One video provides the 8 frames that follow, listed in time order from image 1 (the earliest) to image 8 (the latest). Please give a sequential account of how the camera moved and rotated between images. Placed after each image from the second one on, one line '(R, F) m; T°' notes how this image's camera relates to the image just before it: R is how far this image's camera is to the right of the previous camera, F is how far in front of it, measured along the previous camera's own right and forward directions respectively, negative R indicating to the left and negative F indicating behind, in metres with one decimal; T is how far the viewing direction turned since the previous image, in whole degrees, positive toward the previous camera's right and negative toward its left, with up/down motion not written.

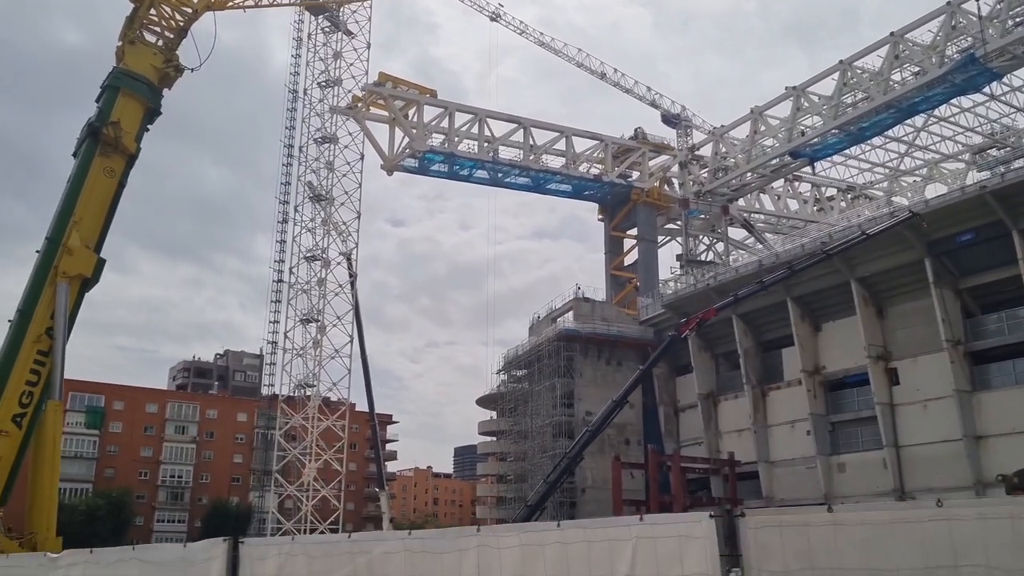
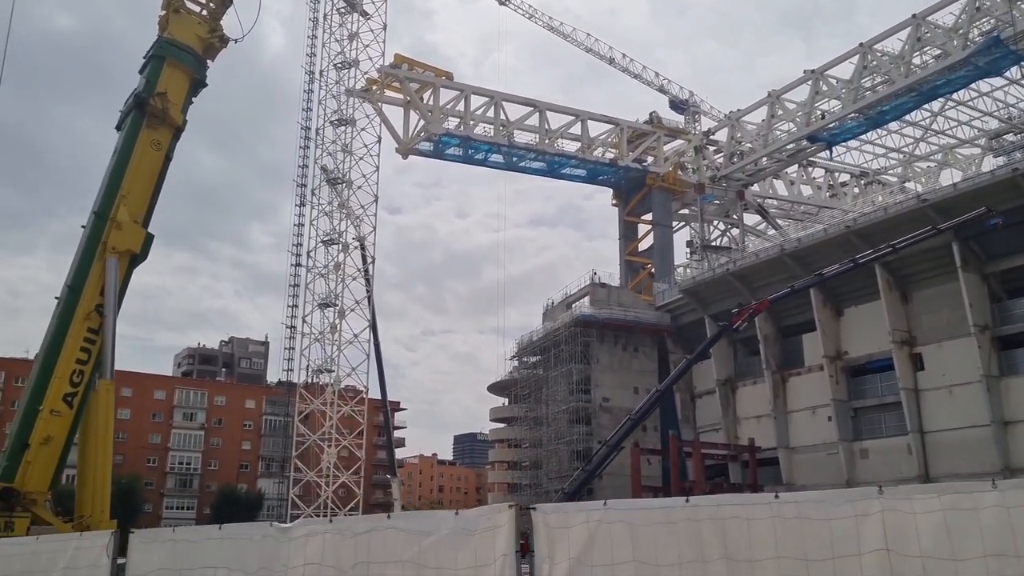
(-0.8, +0.4) m; 0°
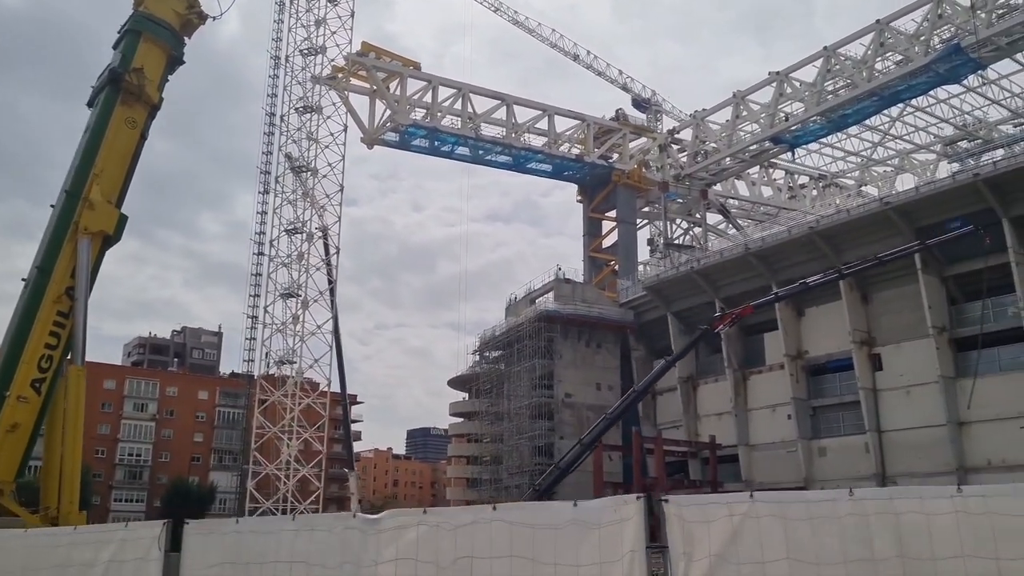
(-0.4, +0.2) m; +3°
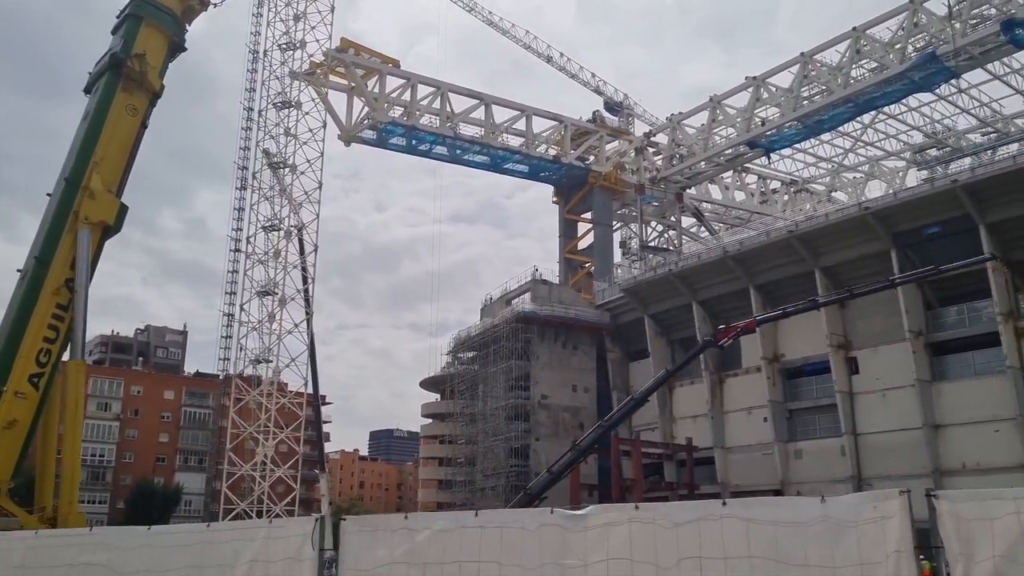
(-0.6, +0.2) m; +2°
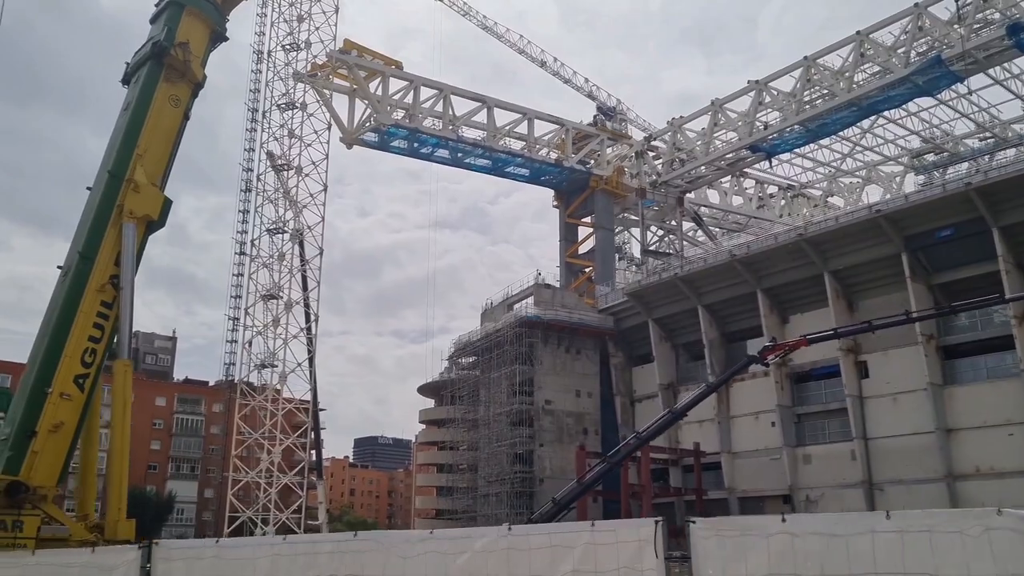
(-0.9, +0.4) m; +1°
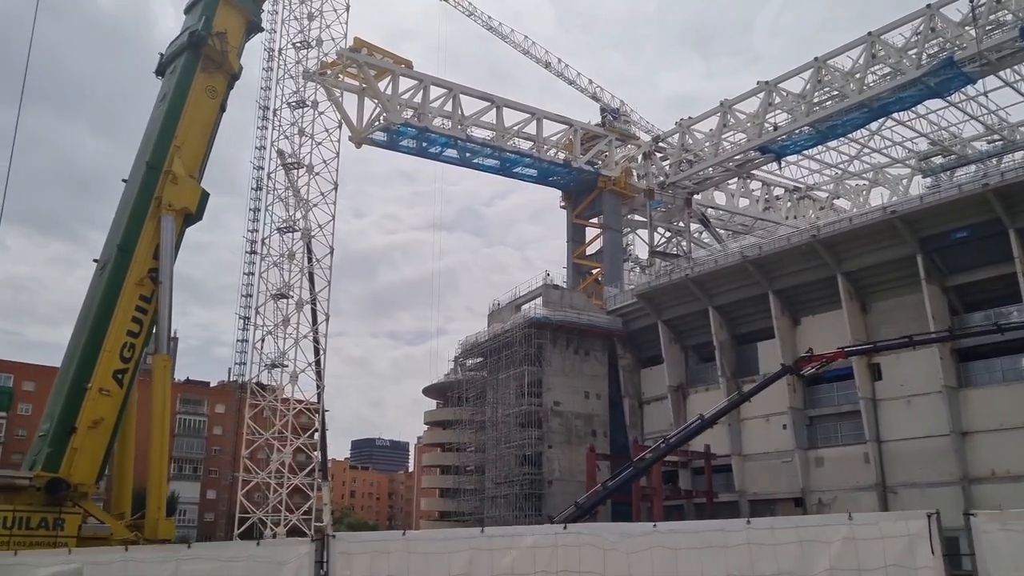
(-0.5, +0.2) m; 0°
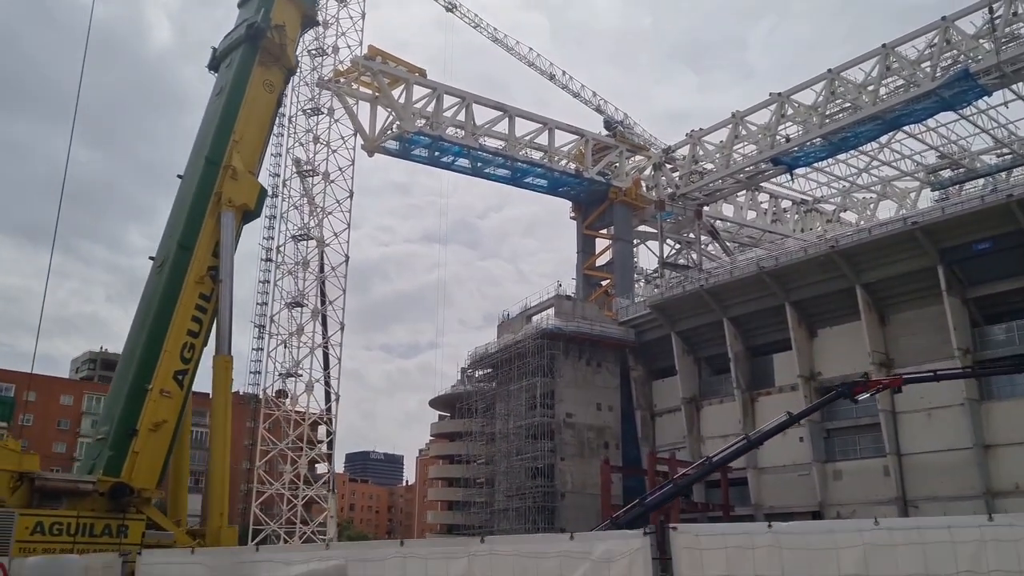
(-0.8, +0.3) m; 0°
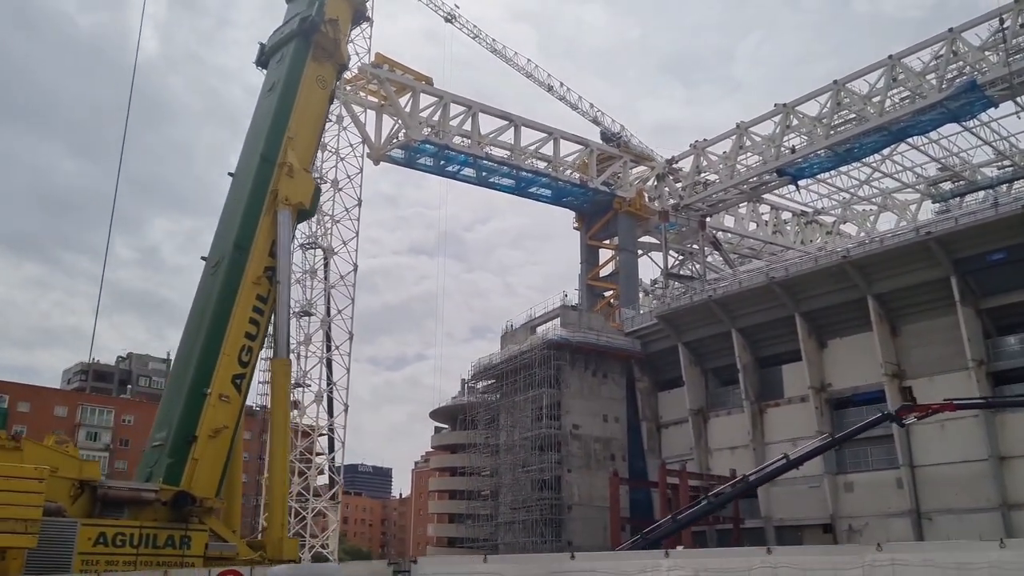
(-0.8, +0.3) m; +1°
